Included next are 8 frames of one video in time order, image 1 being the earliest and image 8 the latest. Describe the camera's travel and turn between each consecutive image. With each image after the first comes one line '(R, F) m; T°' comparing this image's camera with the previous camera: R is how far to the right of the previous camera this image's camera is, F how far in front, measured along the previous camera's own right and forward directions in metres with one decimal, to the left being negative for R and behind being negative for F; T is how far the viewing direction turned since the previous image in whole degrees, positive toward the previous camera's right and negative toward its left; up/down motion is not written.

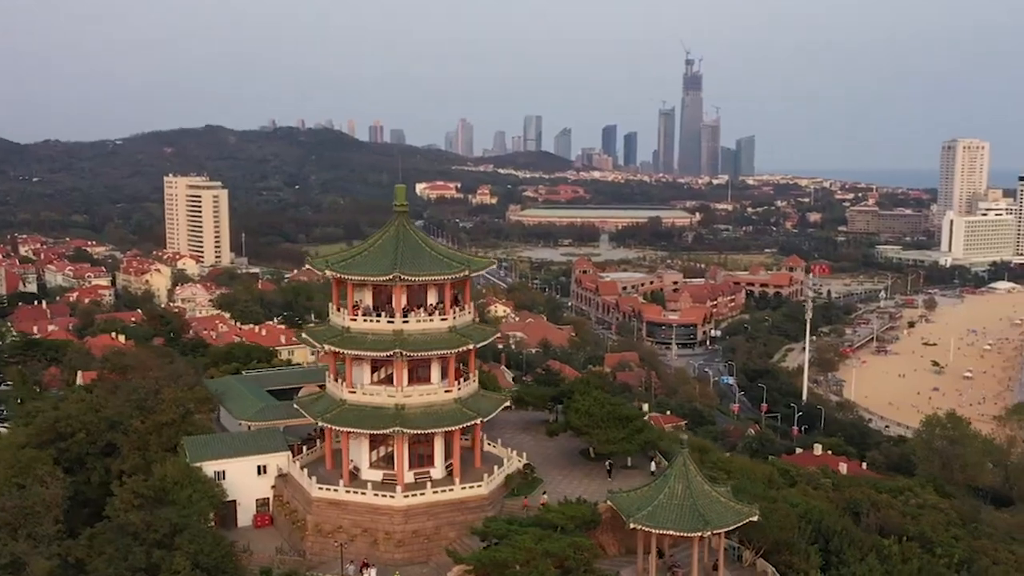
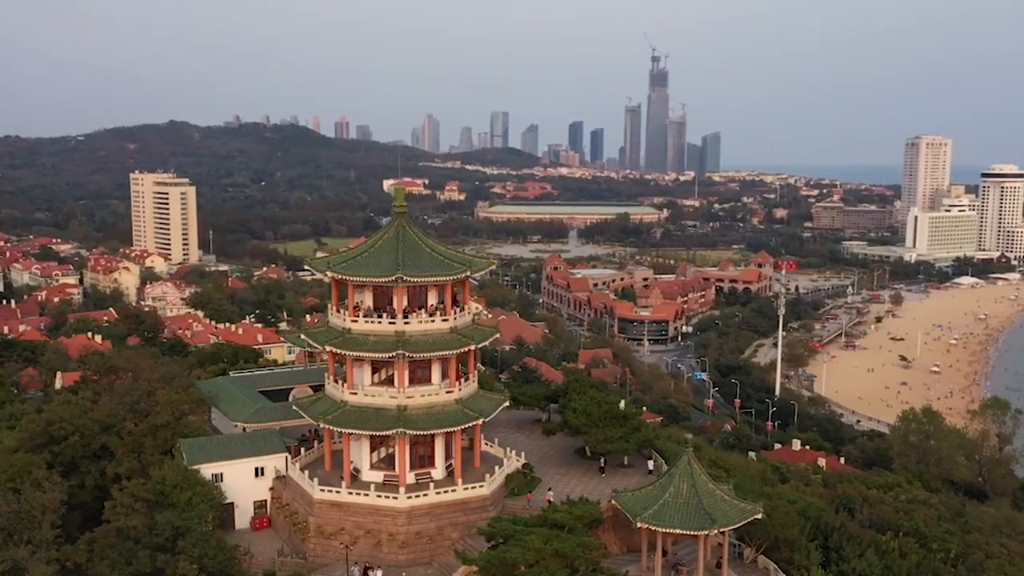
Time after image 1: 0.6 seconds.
(-0.5, 0.0) m; +2°
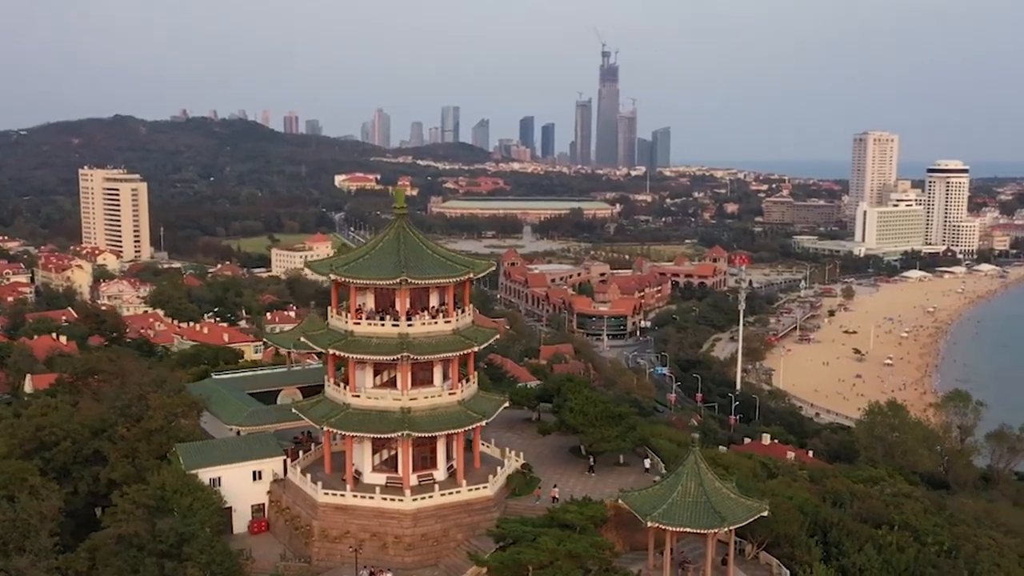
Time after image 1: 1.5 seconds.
(-0.8, 0.0) m; +3°
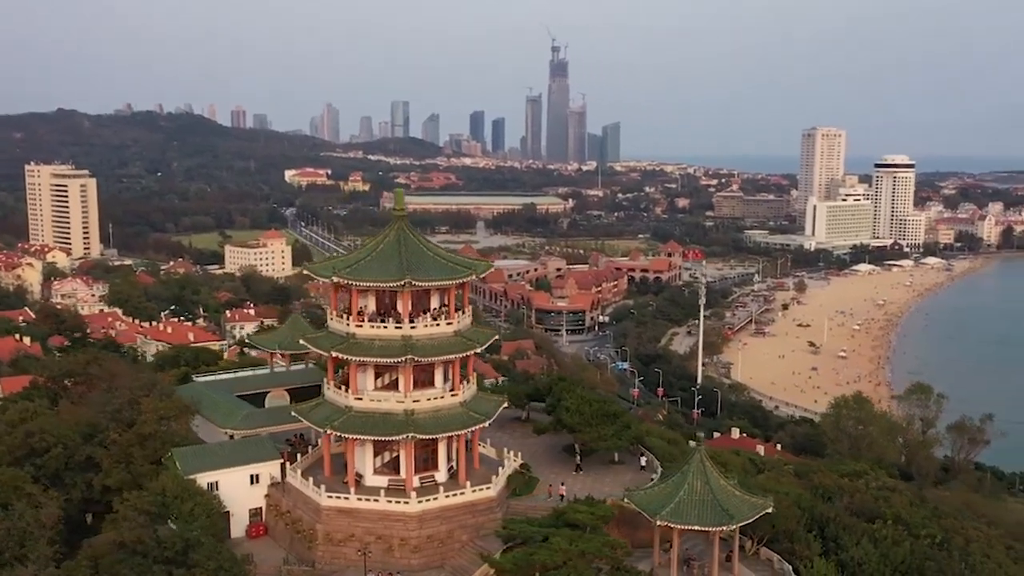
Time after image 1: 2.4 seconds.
(-0.8, 0.0) m; +3°
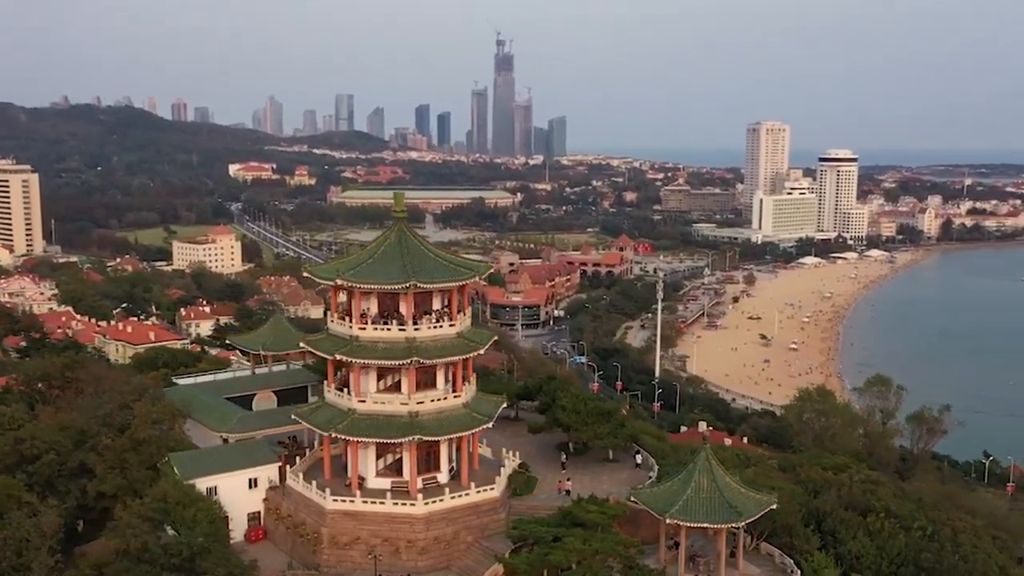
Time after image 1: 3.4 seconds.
(-0.8, 0.0) m; +3°
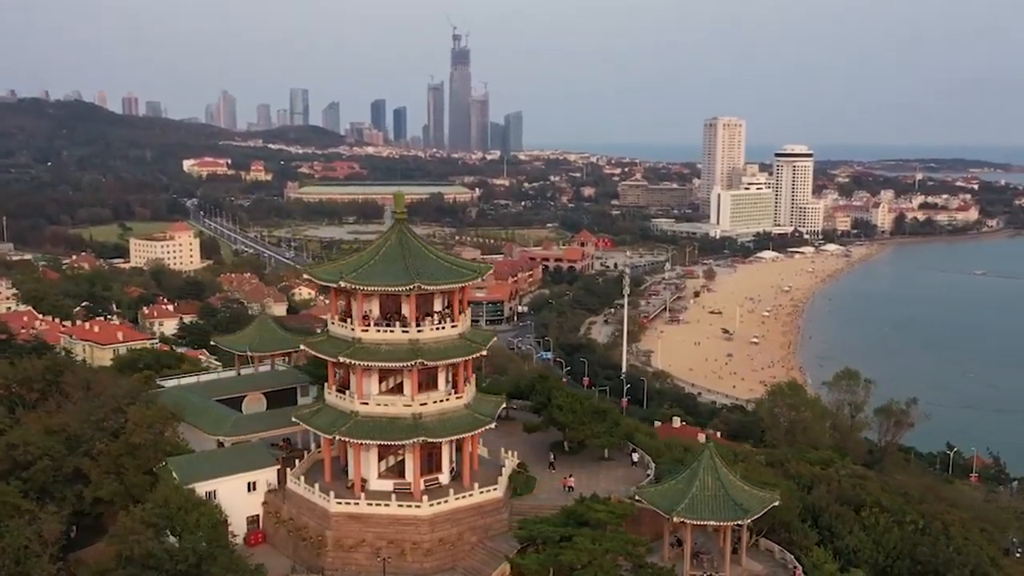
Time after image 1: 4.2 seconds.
(-0.7, 0.0) m; +2°
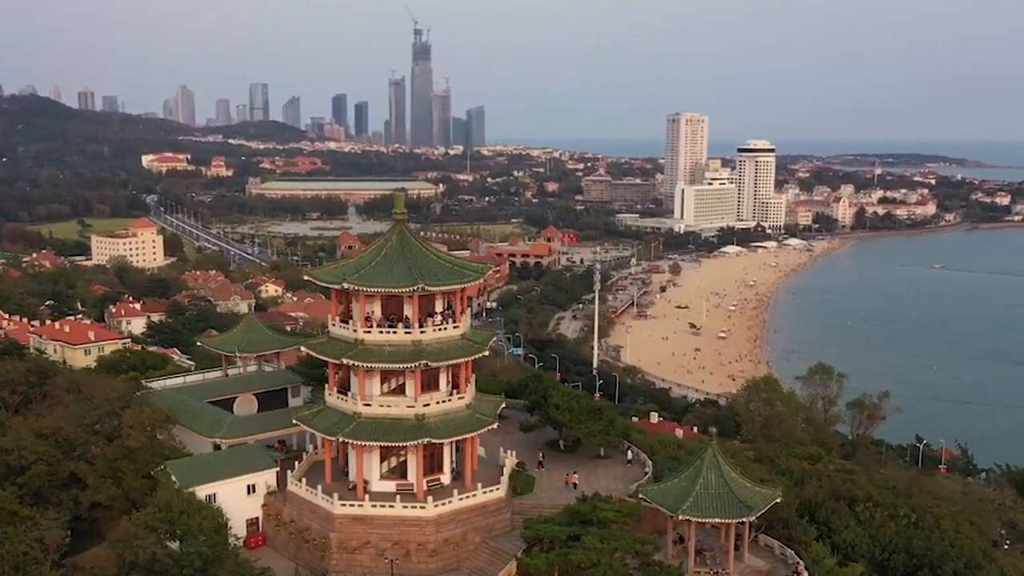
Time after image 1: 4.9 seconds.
(-0.6, 0.0) m; +2°
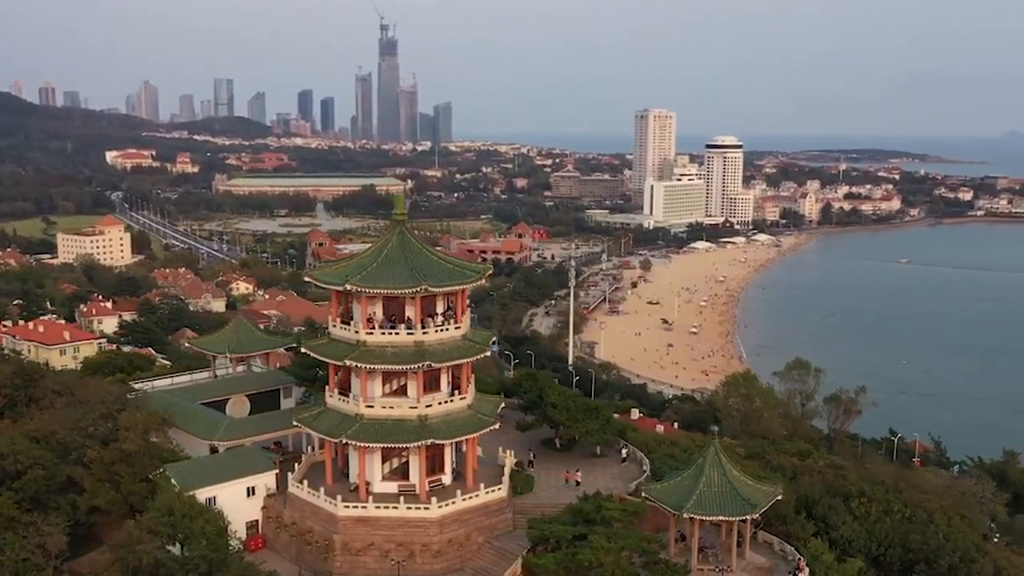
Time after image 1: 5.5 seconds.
(-0.5, 0.0) m; +2°
